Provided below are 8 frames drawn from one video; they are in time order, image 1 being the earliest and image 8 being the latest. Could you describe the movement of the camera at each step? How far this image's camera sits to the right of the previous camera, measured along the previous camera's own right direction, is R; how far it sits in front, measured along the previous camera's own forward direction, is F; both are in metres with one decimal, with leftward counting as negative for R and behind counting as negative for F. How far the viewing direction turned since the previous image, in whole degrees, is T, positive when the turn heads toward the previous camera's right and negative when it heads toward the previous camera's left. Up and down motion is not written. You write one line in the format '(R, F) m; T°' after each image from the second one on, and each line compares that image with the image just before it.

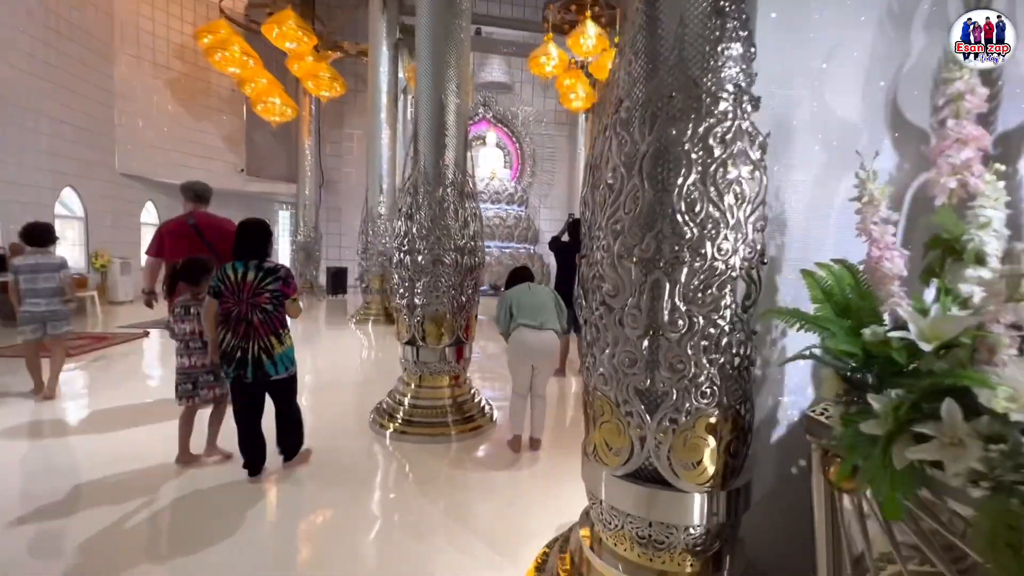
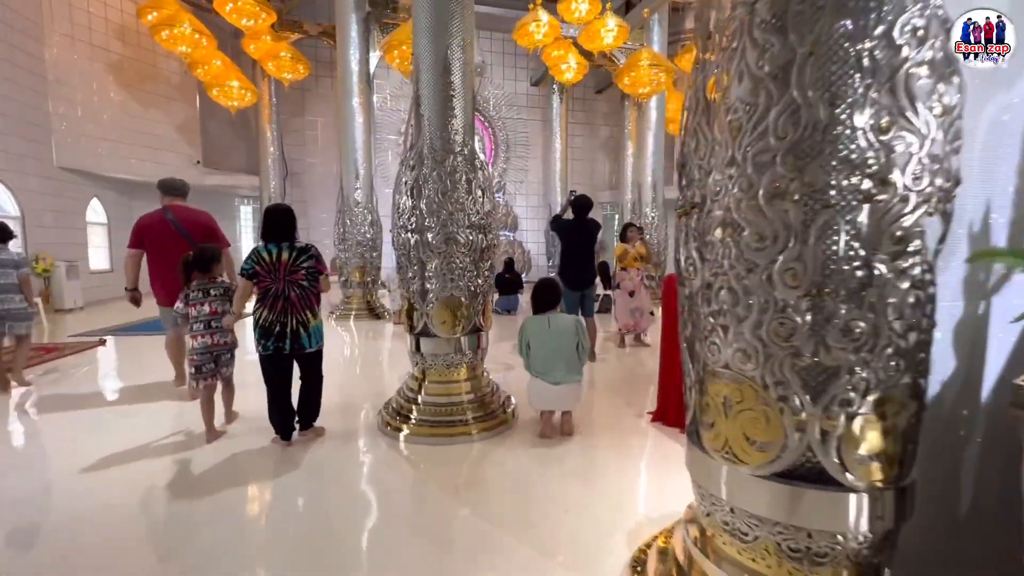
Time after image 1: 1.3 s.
(-0.2, +0.3) m; +4°
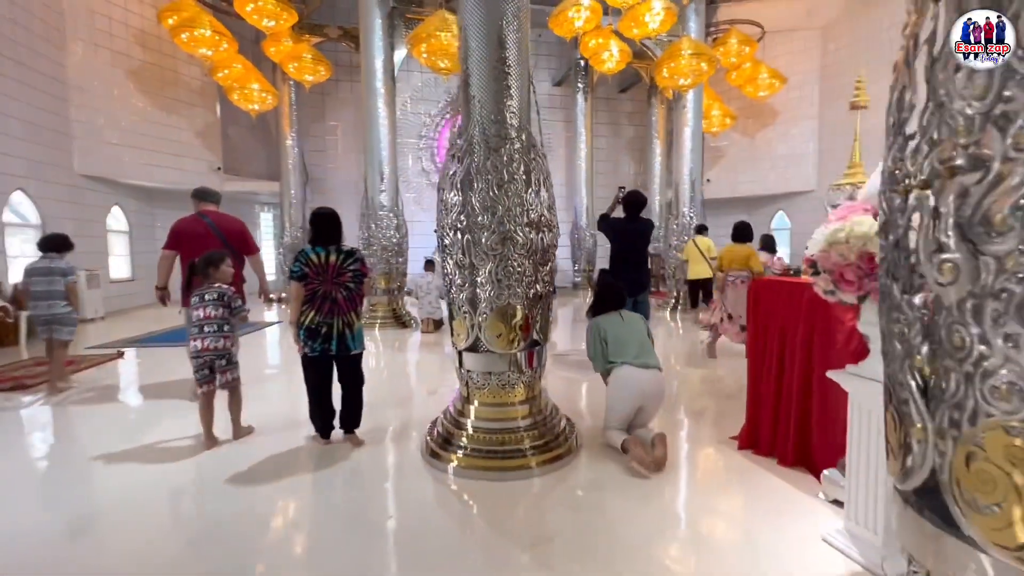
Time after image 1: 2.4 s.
(-0.2, +0.3) m; -2°
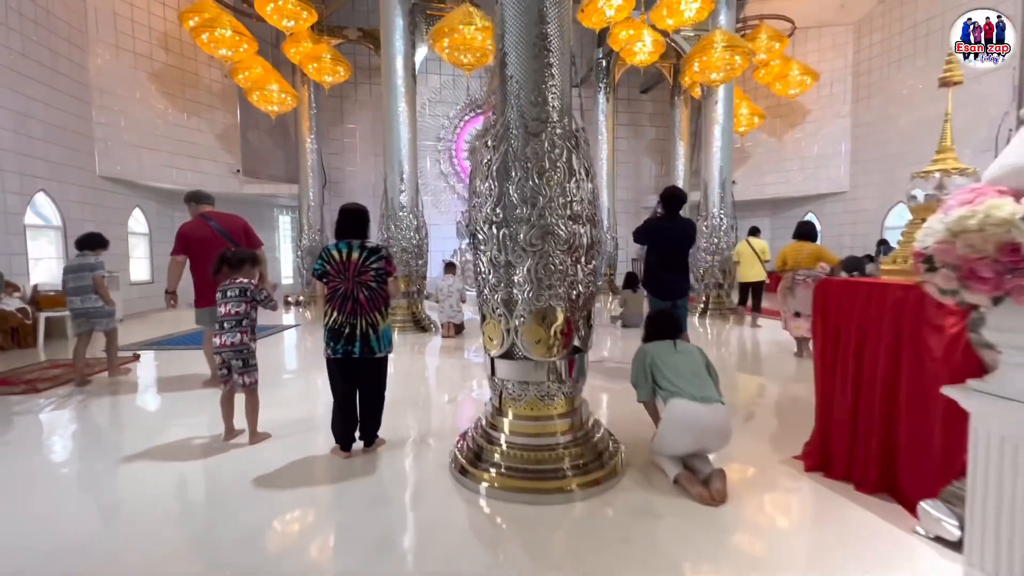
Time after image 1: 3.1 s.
(-0.1, +0.2) m; -2°
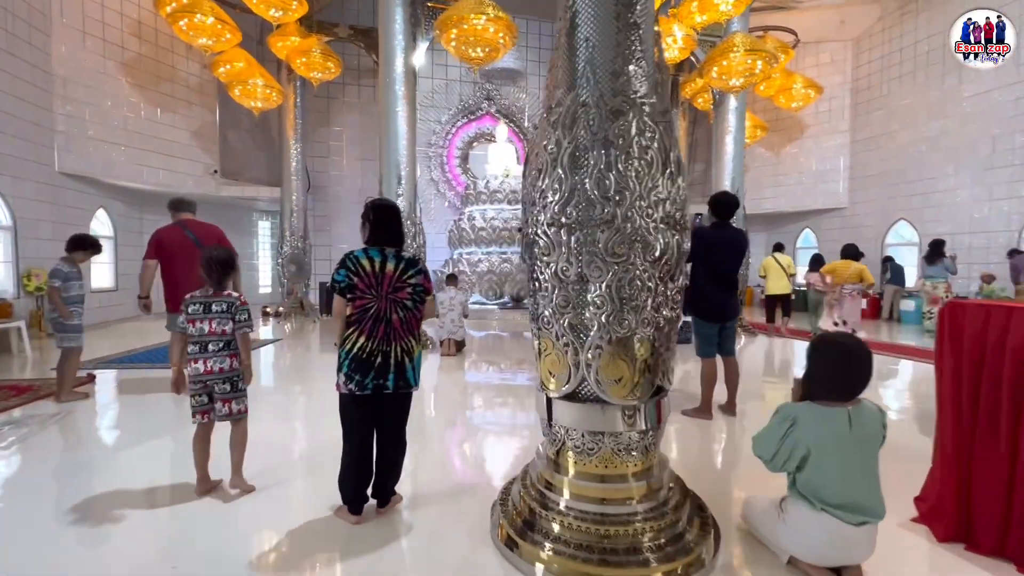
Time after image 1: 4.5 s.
(-0.3, +0.4) m; +2°
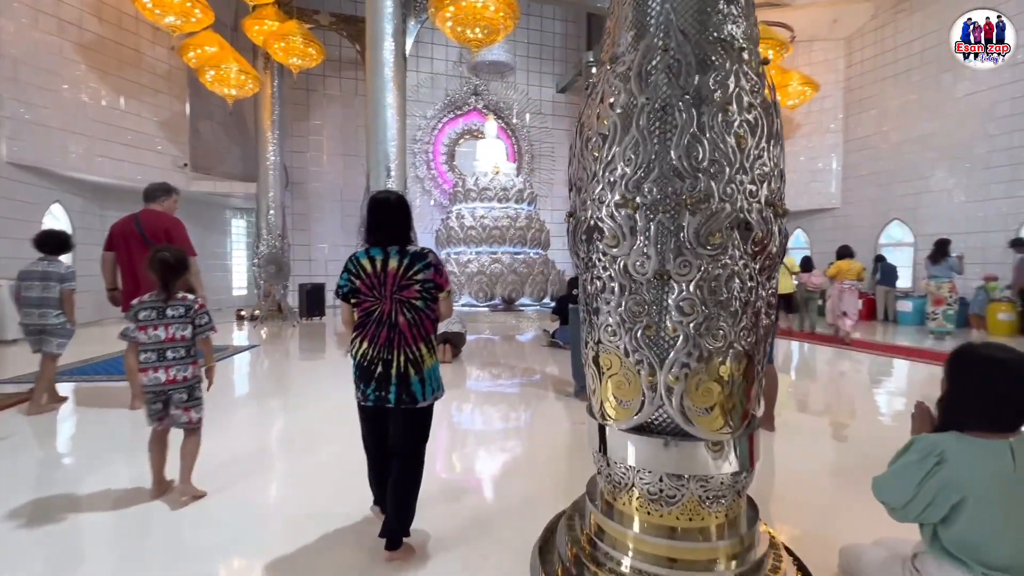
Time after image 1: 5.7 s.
(-0.2, +0.3) m; +2°
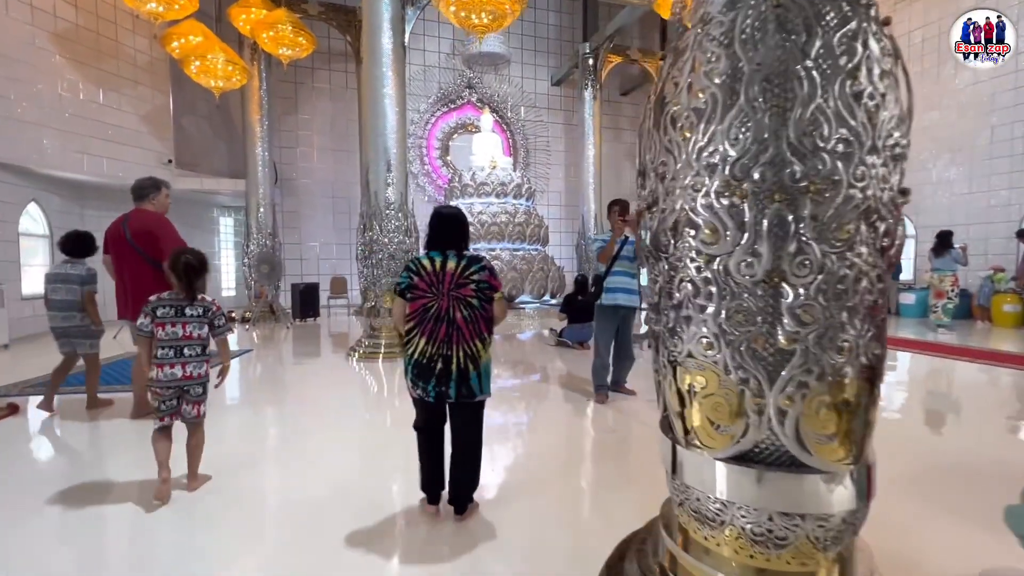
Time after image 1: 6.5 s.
(-0.2, +0.2) m; +1°
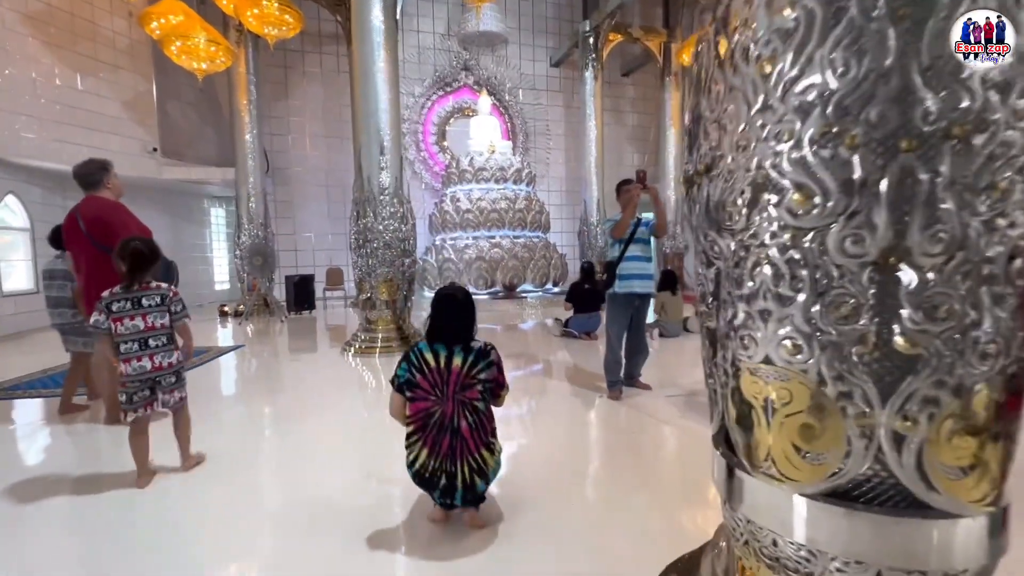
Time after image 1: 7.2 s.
(0.0, +0.2) m; 0°
